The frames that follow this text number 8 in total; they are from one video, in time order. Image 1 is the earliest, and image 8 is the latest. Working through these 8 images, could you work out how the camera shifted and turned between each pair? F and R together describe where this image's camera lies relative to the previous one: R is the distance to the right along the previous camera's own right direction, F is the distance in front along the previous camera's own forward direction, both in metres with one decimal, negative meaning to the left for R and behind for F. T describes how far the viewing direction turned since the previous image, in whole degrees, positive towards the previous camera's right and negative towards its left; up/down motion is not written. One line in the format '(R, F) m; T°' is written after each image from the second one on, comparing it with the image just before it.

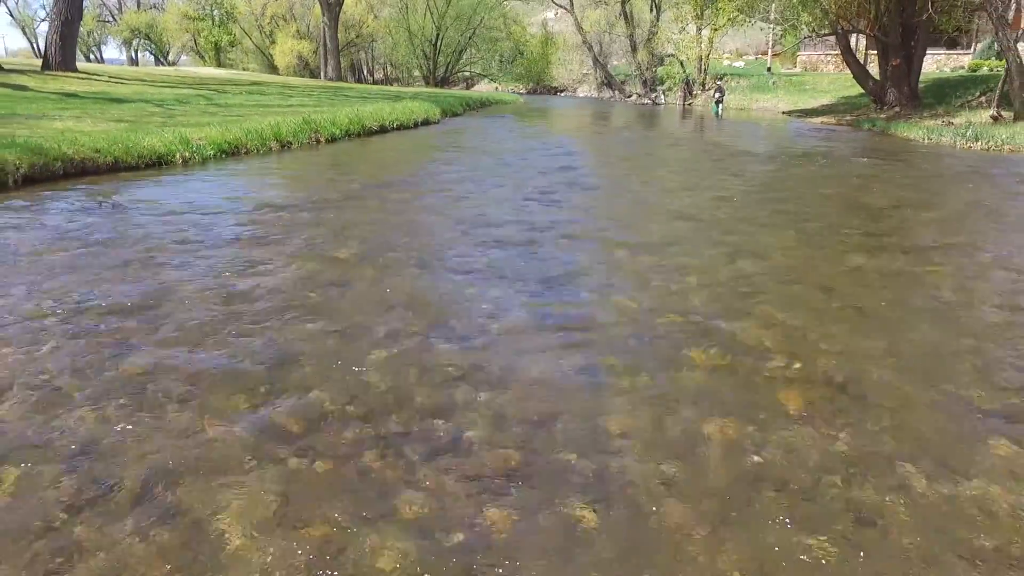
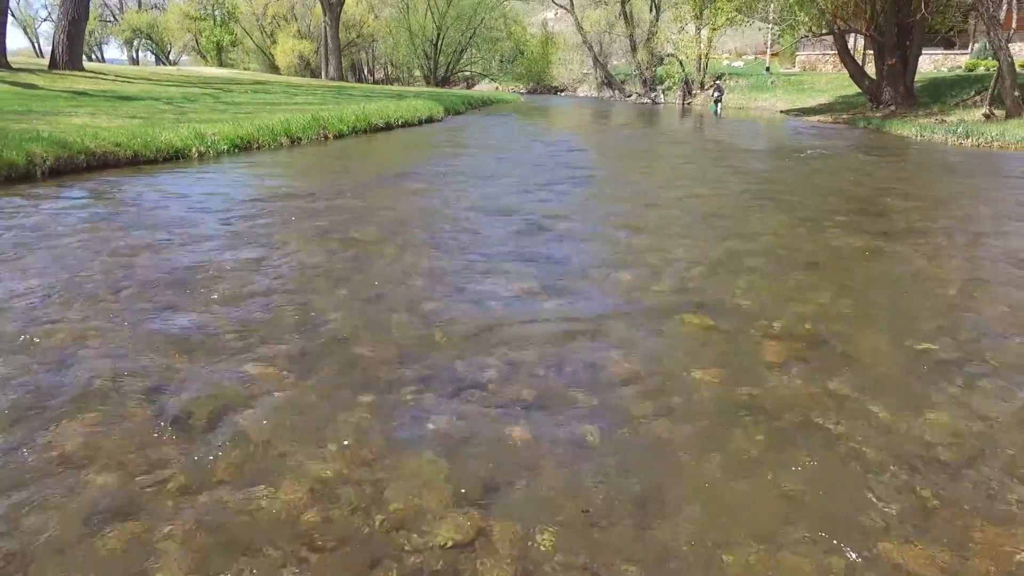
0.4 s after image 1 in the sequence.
(0.0, -0.5) m; 0°
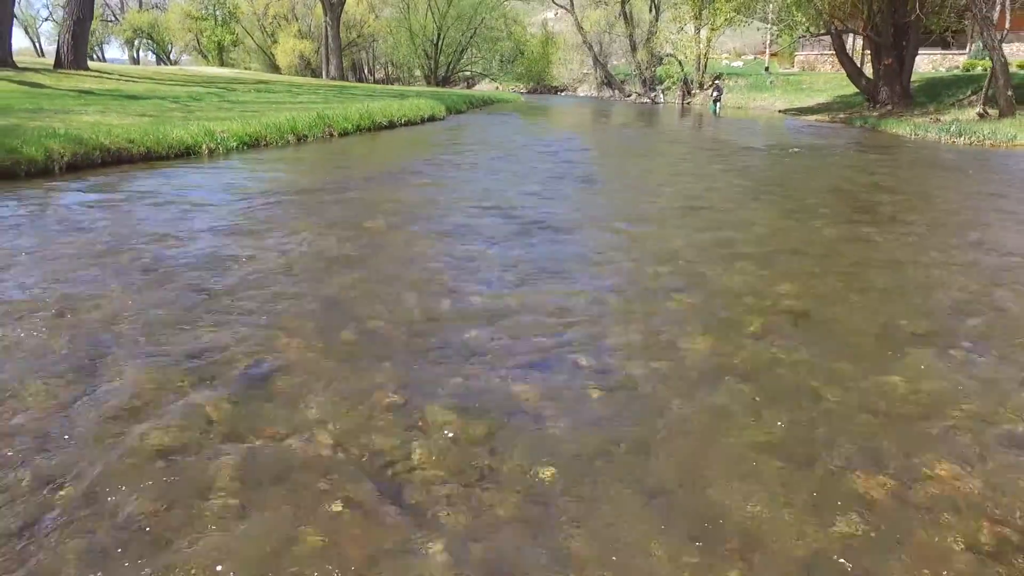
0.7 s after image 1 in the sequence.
(0.0, -0.4) m; 0°
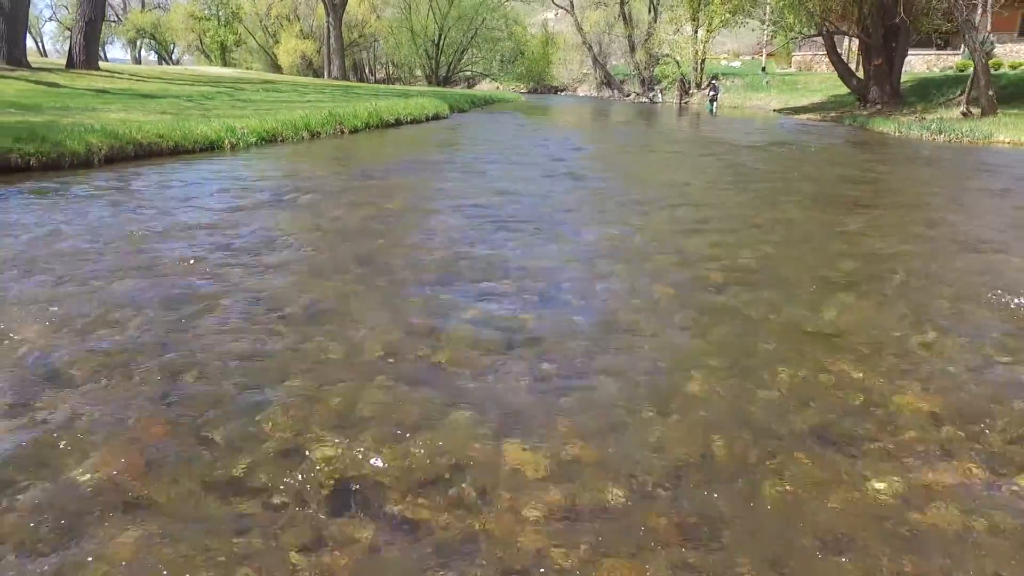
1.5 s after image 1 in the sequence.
(0.0, -0.9) m; 0°
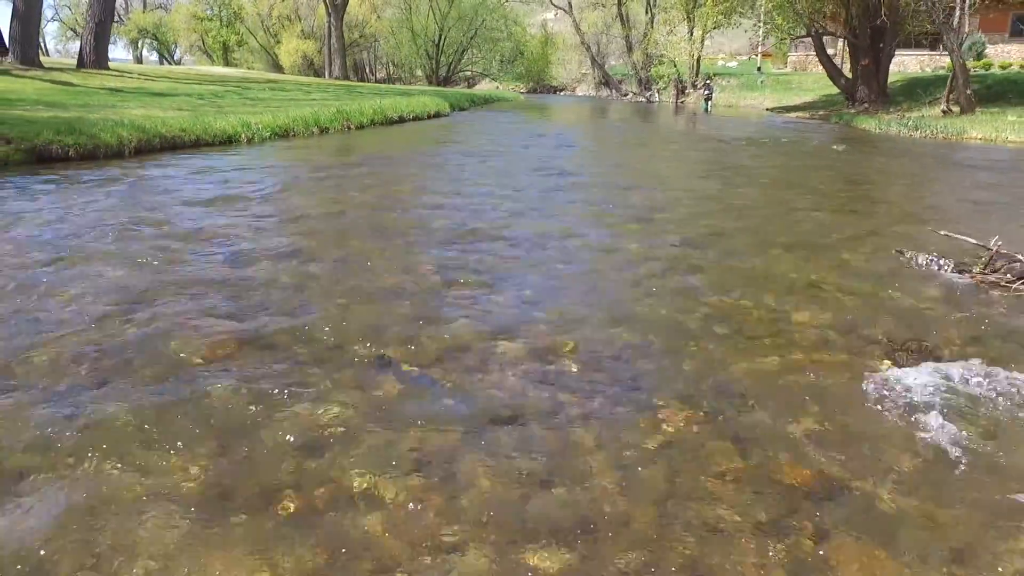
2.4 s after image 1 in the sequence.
(0.0, -1.0) m; 0°
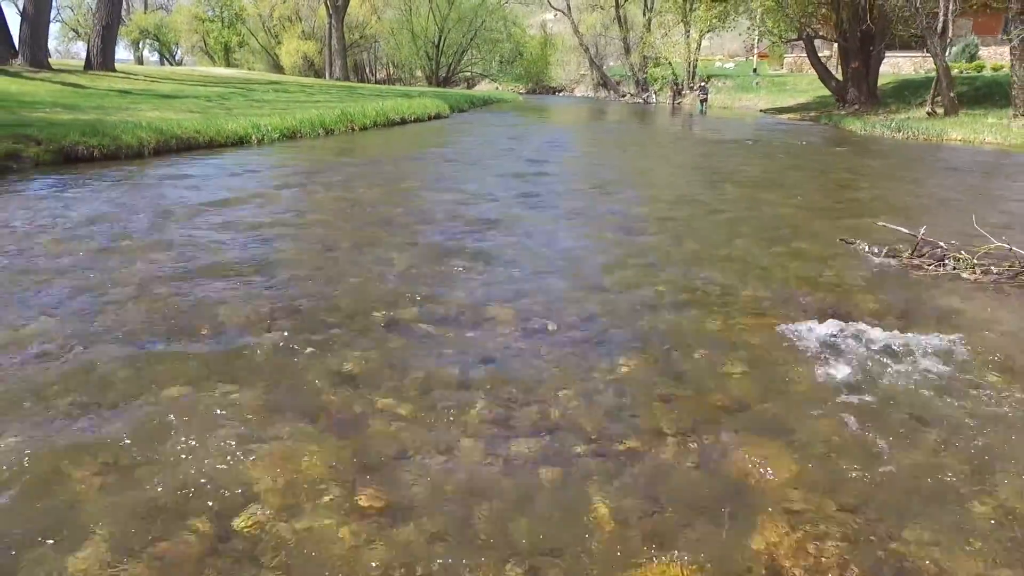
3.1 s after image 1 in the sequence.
(0.0, -0.8) m; 0°
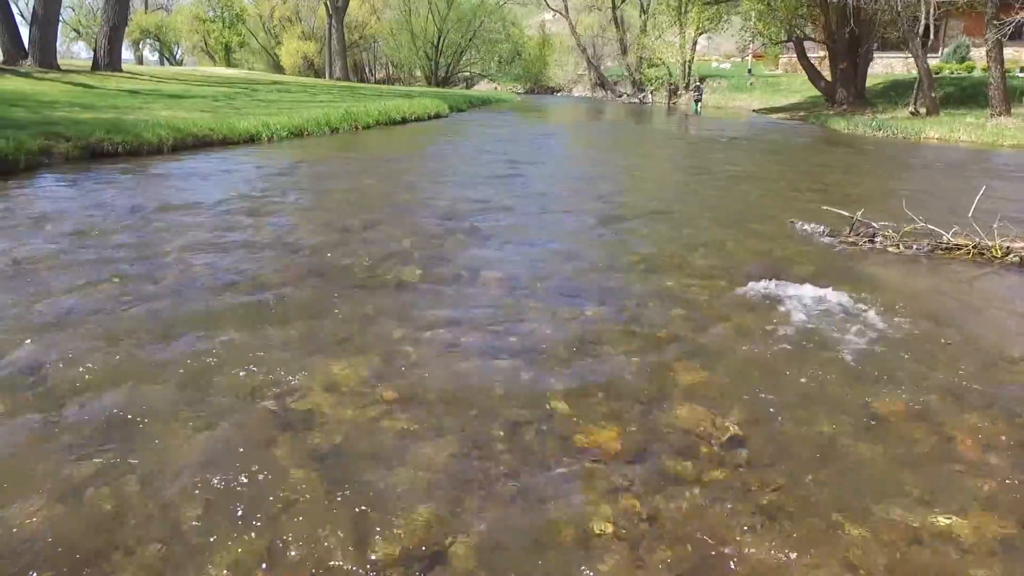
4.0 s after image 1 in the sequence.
(+0.1, -0.9) m; 0°
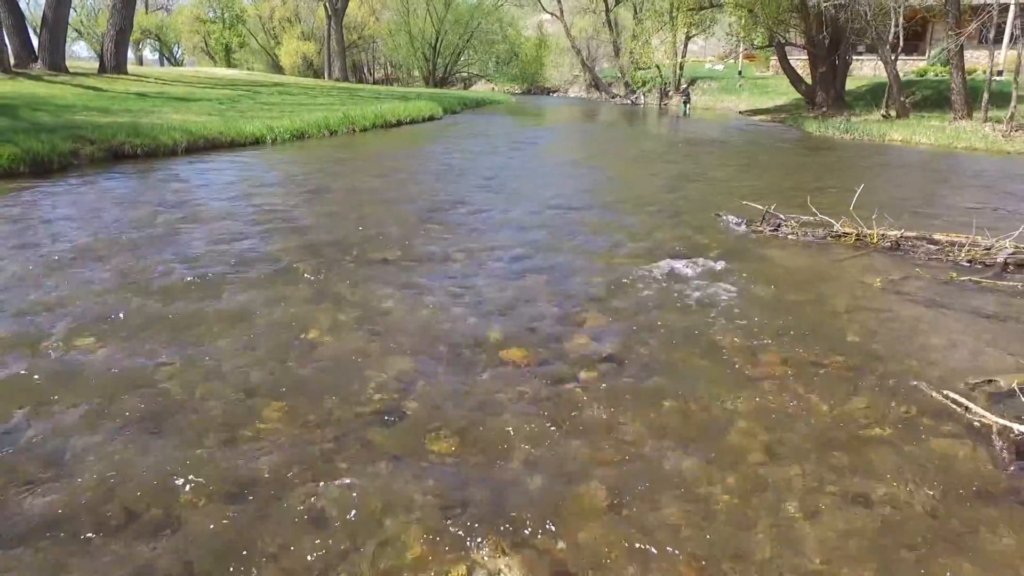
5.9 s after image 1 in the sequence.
(+0.2, -1.4) m; 0°
